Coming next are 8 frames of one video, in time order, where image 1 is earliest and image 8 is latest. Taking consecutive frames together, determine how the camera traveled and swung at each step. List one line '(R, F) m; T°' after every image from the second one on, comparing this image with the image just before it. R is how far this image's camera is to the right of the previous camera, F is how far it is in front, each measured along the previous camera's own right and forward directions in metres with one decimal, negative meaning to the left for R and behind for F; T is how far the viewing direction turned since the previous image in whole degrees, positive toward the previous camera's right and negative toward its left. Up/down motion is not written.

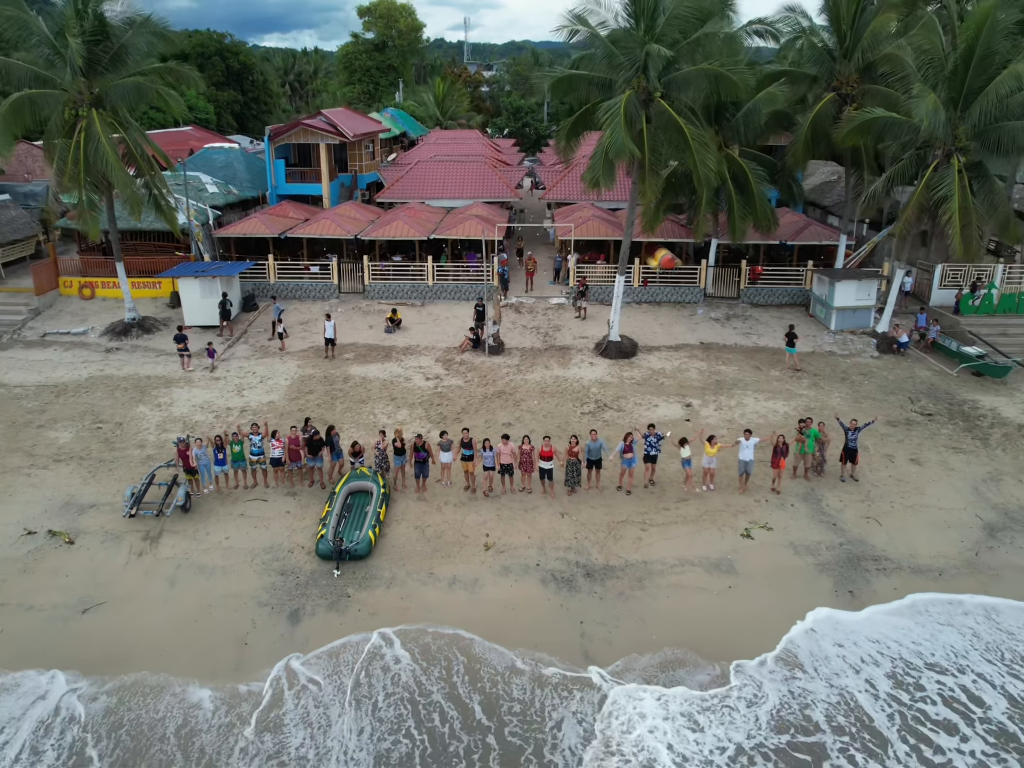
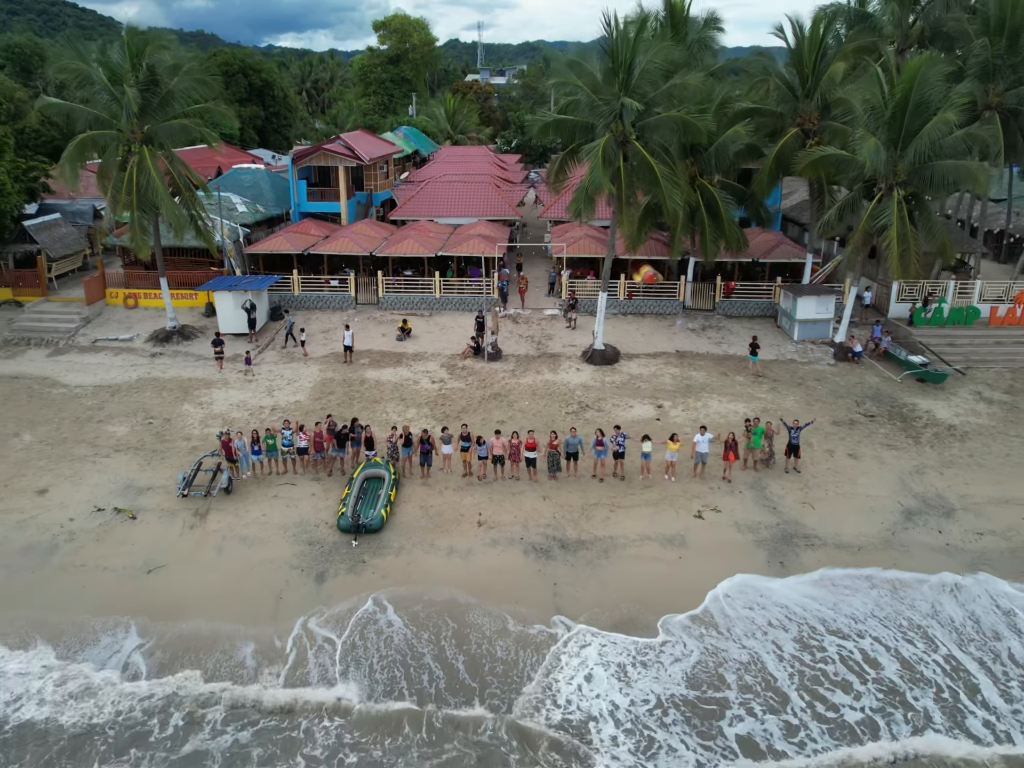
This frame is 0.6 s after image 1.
(+0.4, -2.4) m; -1°
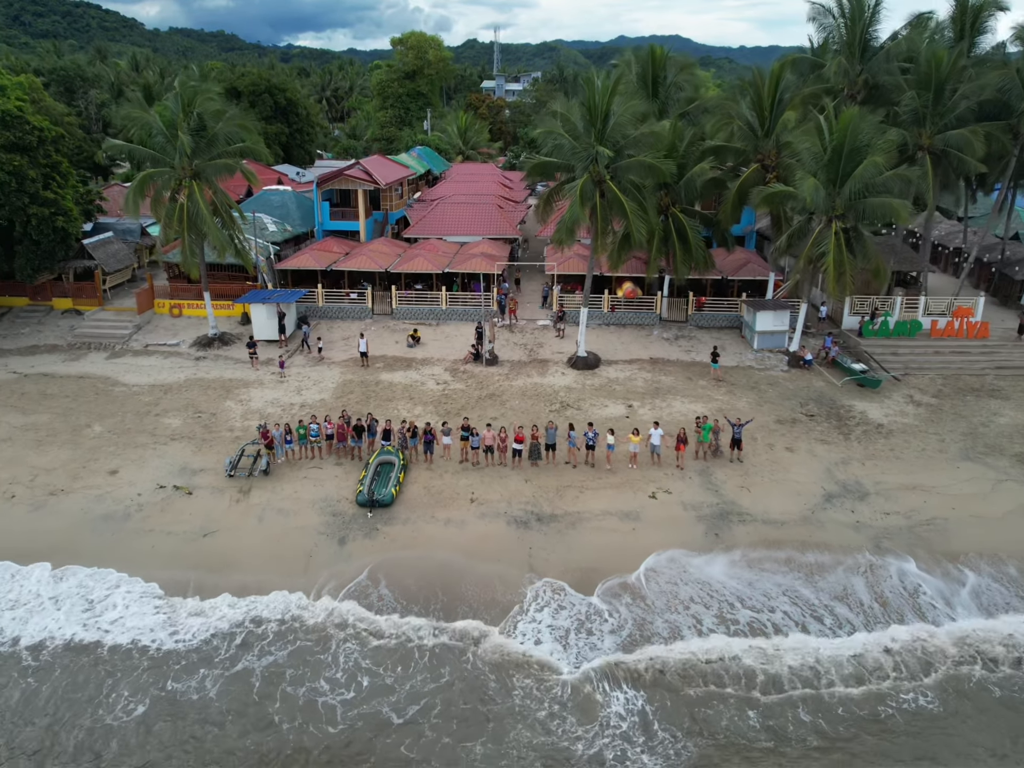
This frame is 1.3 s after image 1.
(+0.6, -3.2) m; -1°
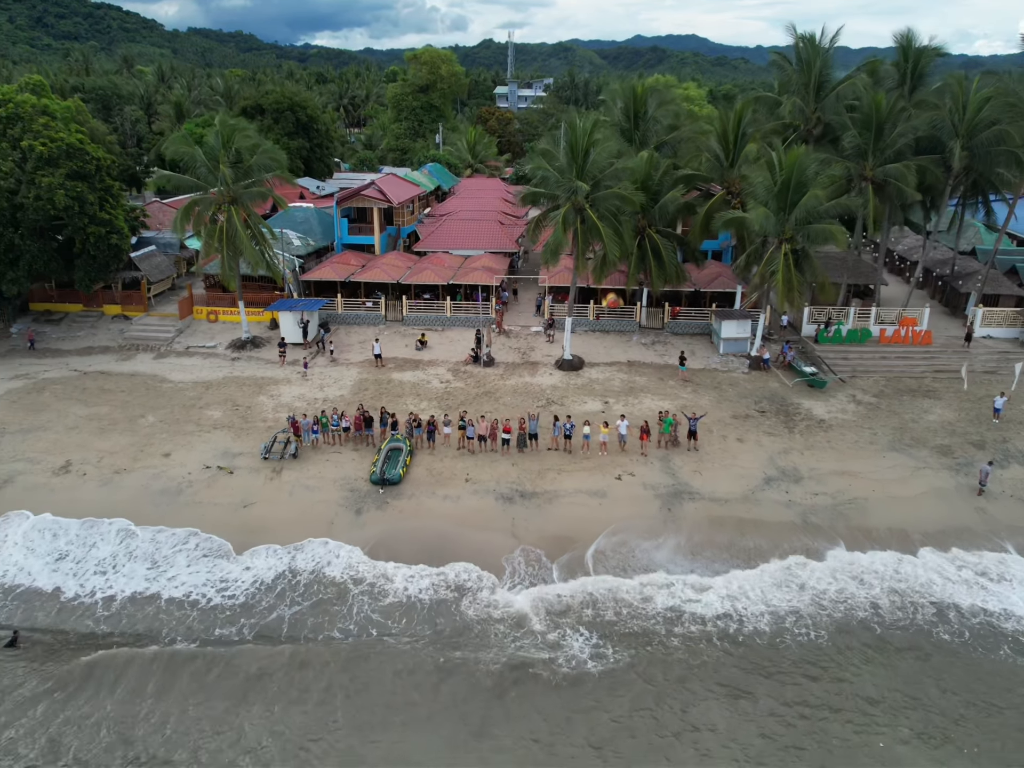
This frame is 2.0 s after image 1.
(+0.6, -3.4) m; -1°
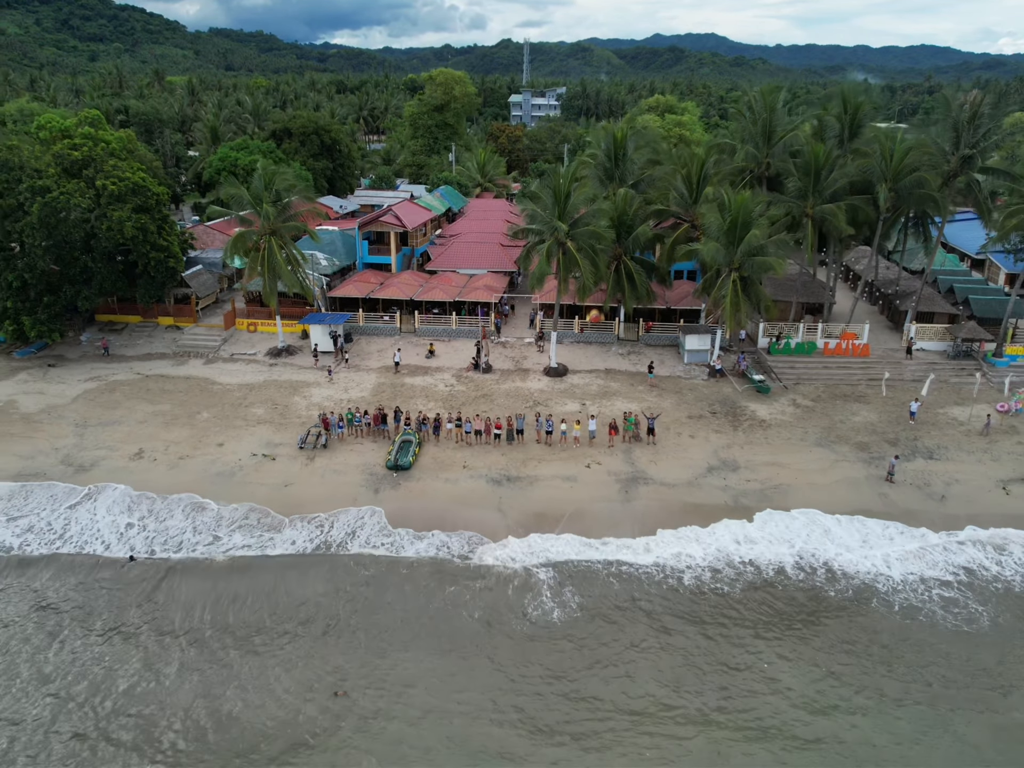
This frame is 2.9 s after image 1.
(+0.8, -4.9) m; -1°
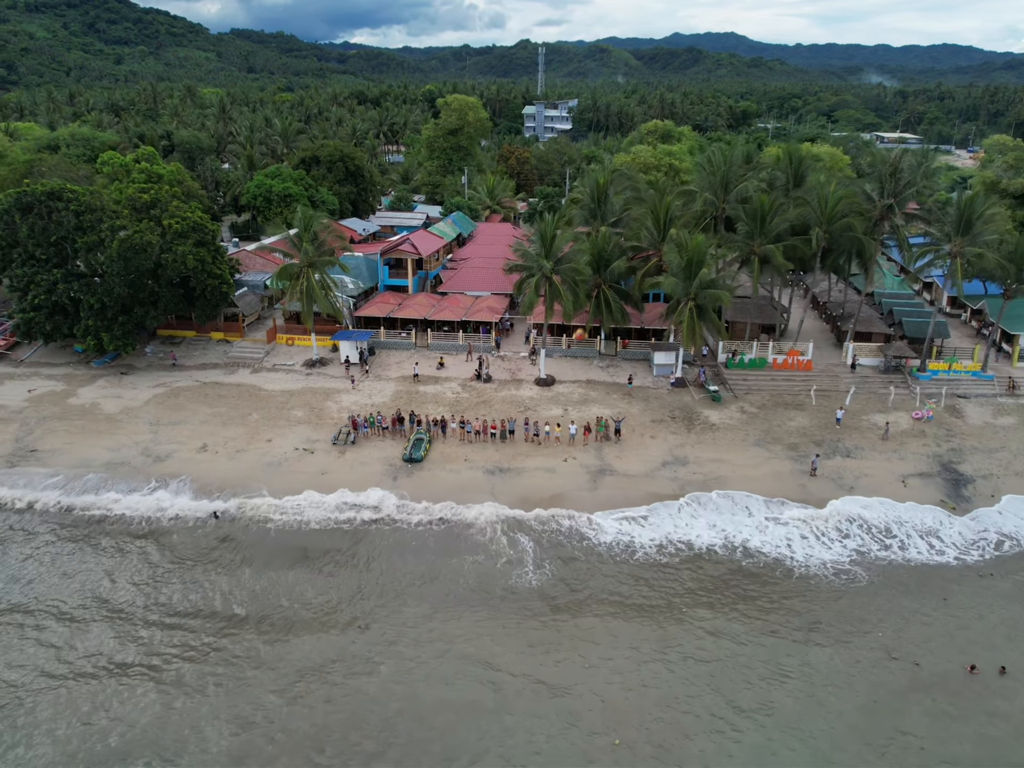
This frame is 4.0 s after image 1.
(+0.9, -6.2) m; -1°
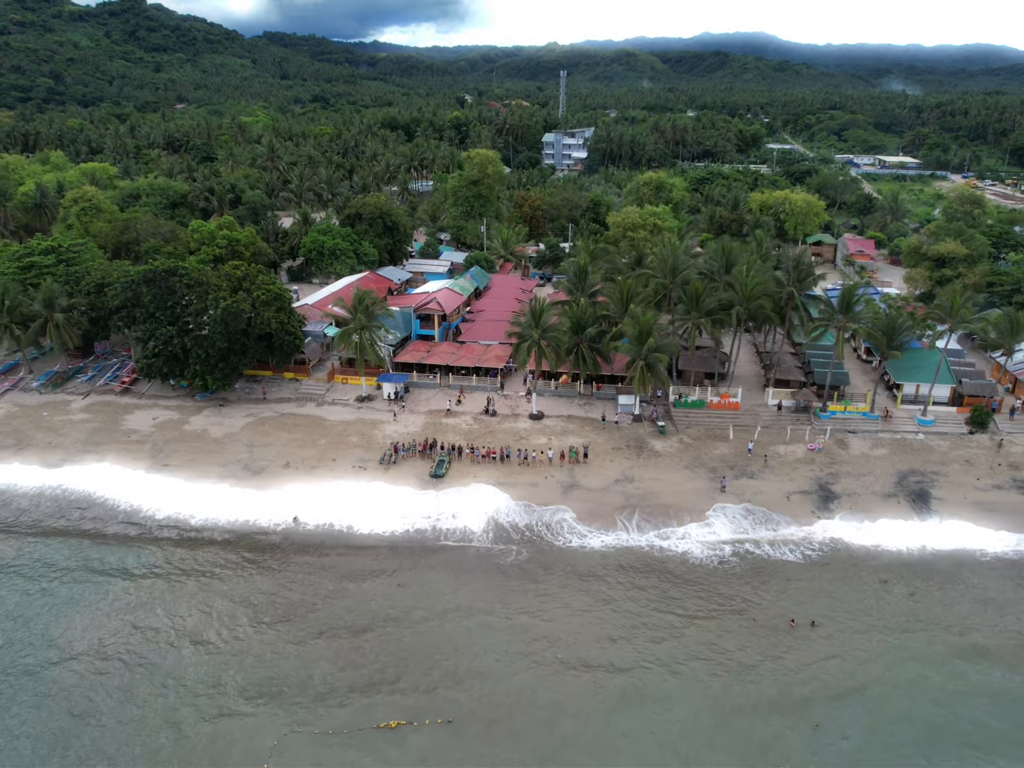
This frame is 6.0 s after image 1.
(+1.5, -12.8) m; -2°
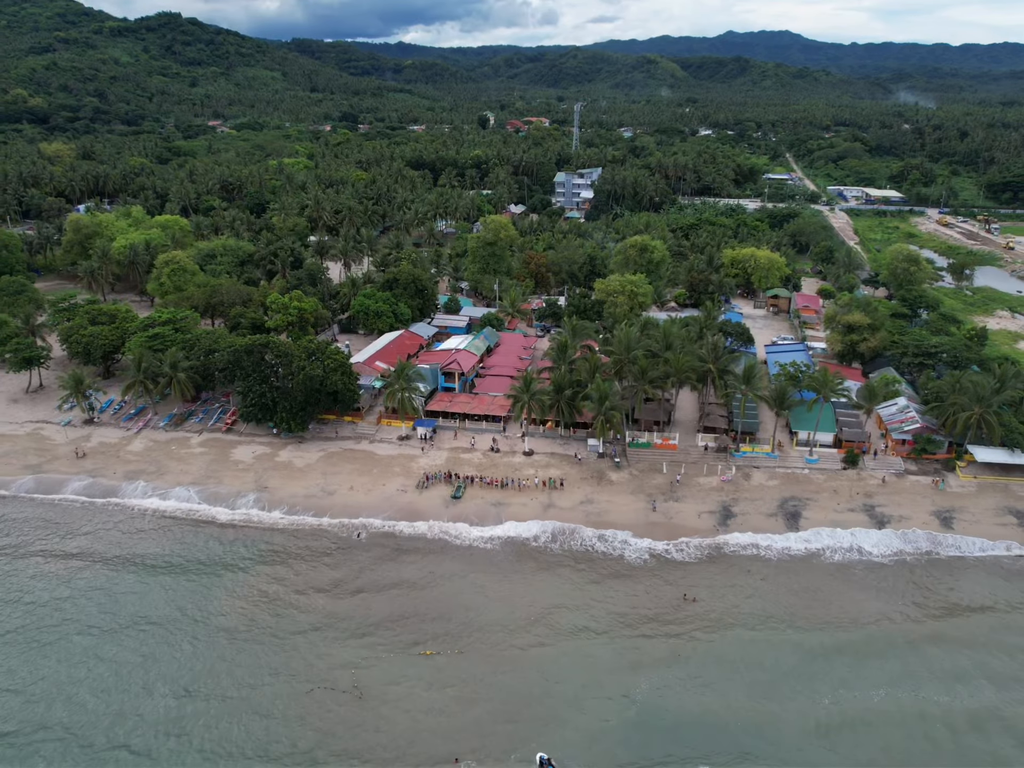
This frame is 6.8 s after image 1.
(+1.9, -19.4) m; -1°
